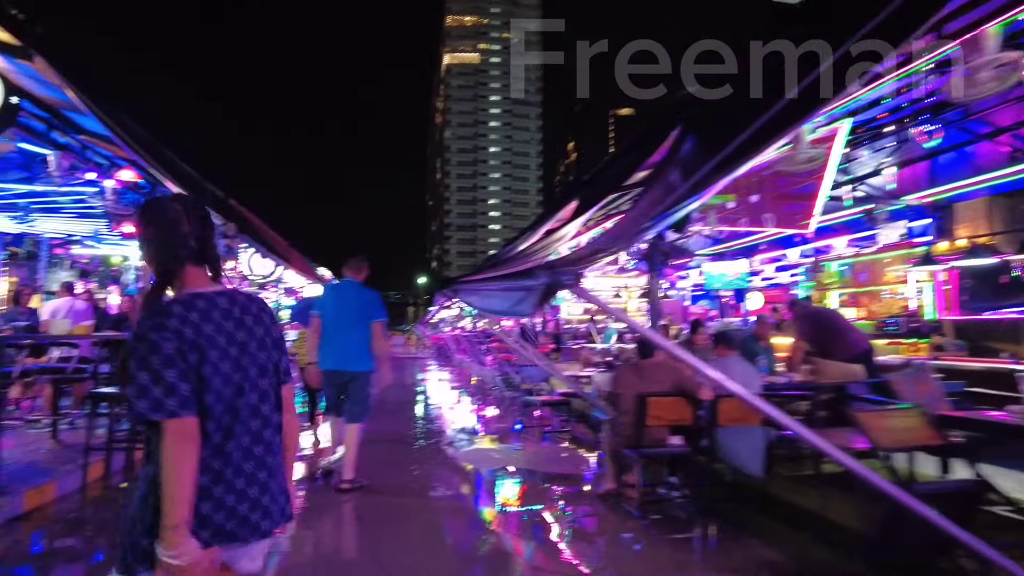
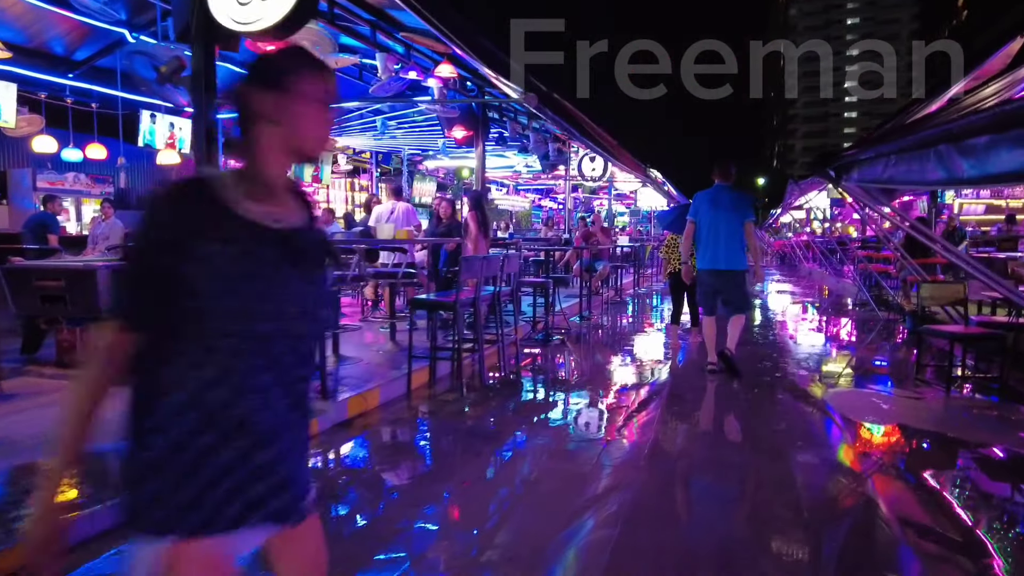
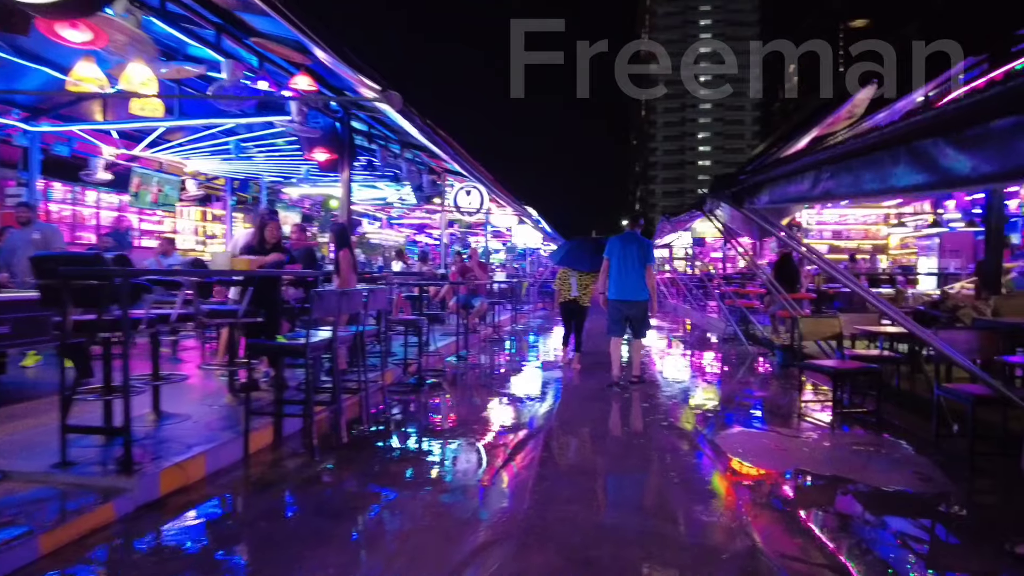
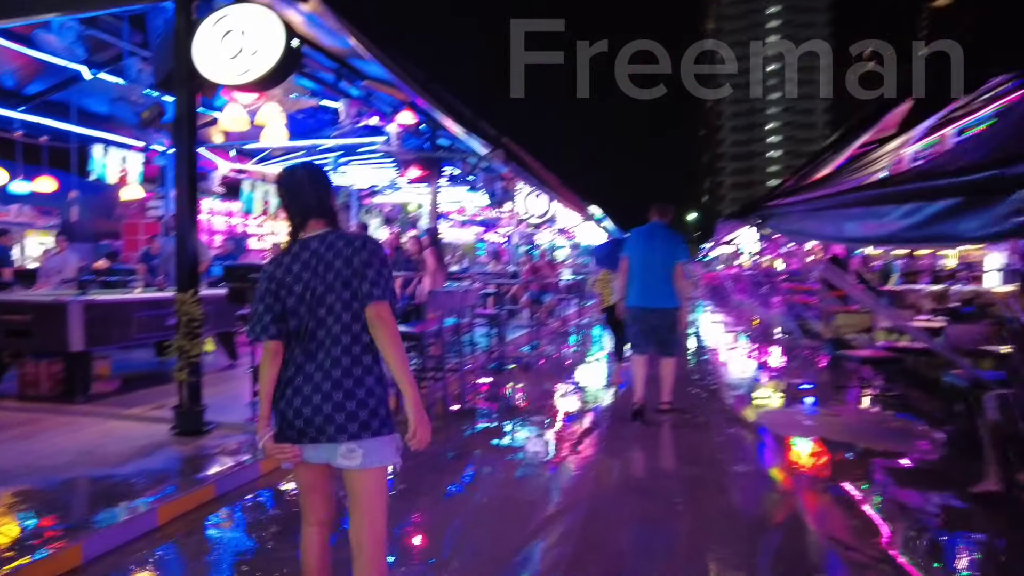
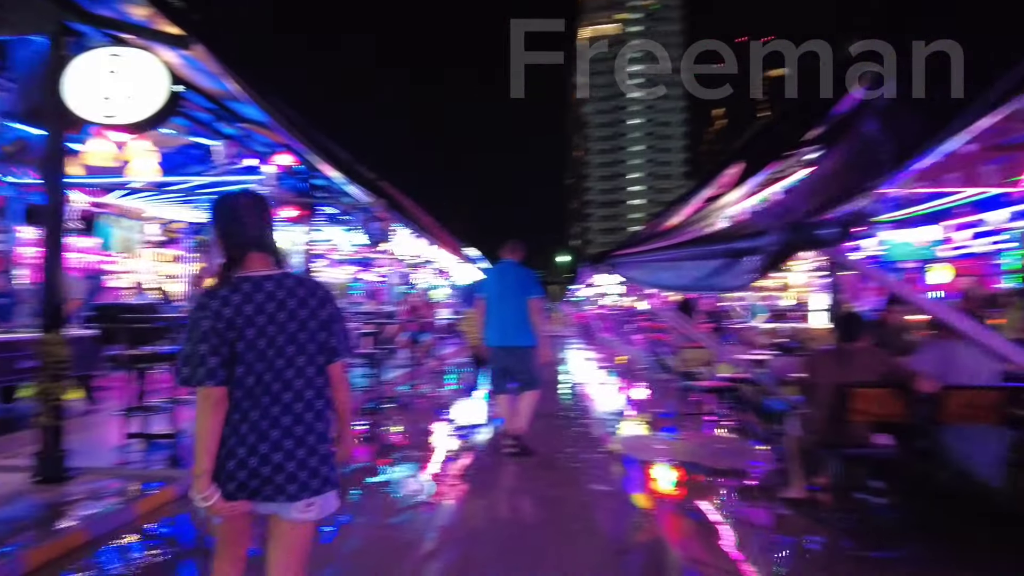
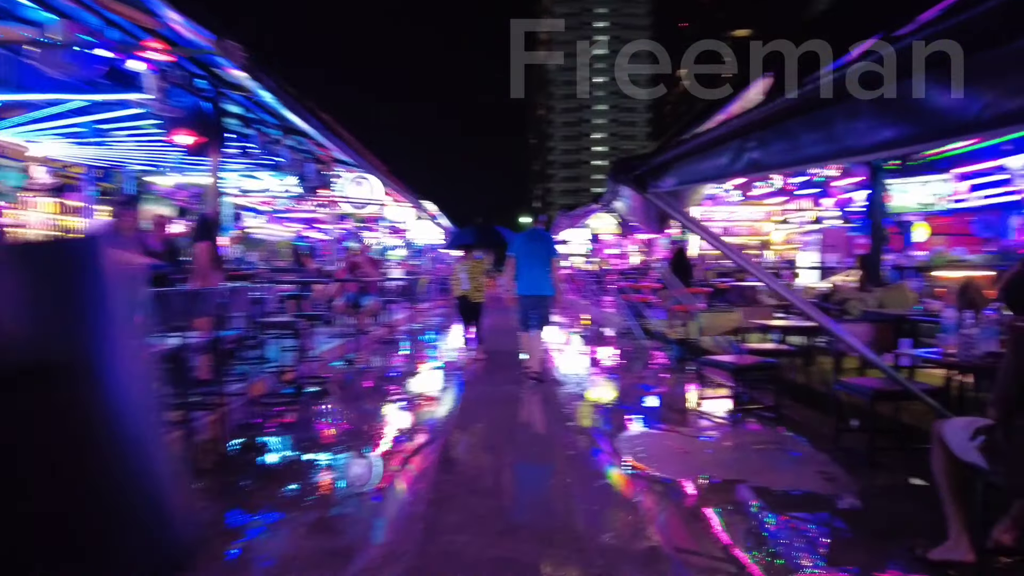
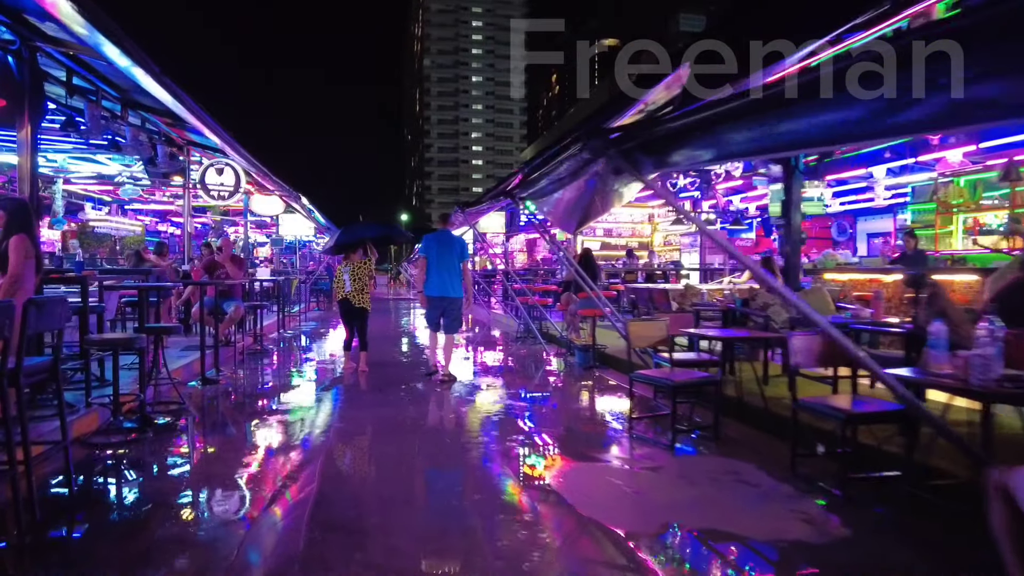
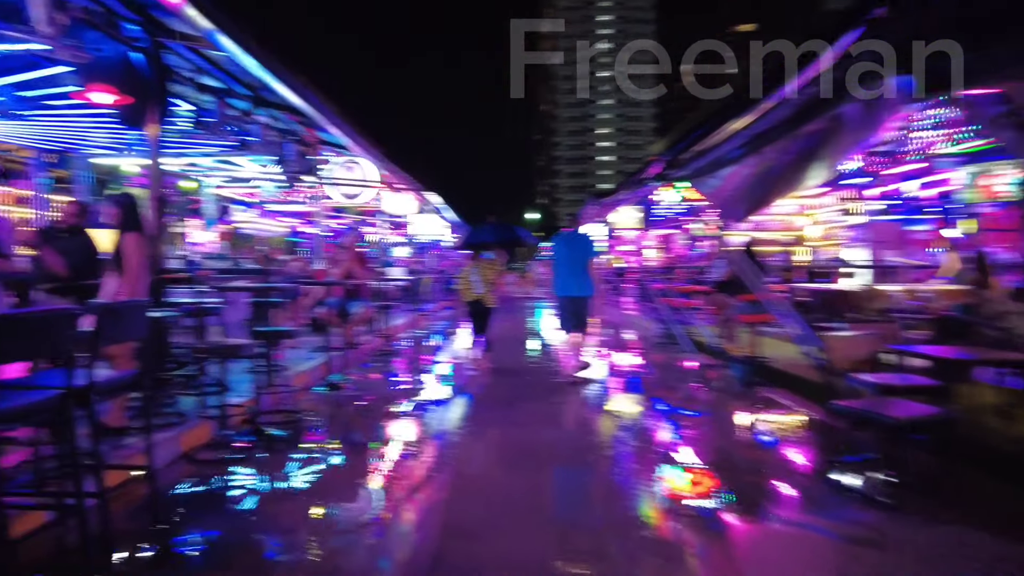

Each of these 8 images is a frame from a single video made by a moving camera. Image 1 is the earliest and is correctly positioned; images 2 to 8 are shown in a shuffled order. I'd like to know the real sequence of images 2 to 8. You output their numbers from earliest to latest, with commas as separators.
5, 4, 2, 3, 6, 7, 8
